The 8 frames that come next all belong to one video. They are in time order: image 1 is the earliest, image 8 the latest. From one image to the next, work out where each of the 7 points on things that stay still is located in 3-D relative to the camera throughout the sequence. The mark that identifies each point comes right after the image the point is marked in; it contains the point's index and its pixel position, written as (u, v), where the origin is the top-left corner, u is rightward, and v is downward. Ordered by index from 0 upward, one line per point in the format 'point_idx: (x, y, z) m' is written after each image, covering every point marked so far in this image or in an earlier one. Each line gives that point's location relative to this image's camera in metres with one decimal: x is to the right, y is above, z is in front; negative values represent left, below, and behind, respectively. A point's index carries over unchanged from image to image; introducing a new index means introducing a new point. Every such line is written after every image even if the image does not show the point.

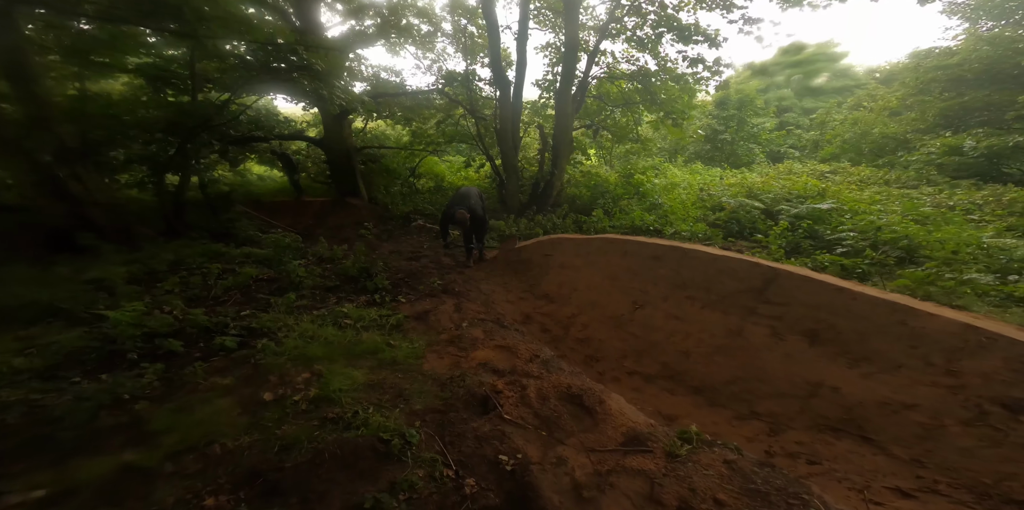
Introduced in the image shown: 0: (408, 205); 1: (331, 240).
0: (-2.0, +1.1, +9.1) m
1: (-3.1, +0.2, +7.7) m
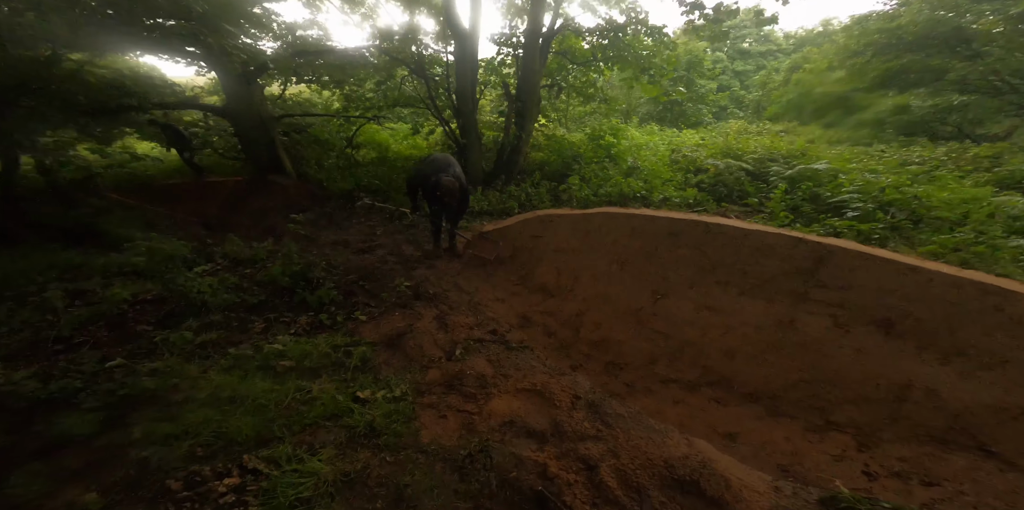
0: (-2.7, +1.3, +7.5) m
1: (-3.5, +0.3, +6.0) m
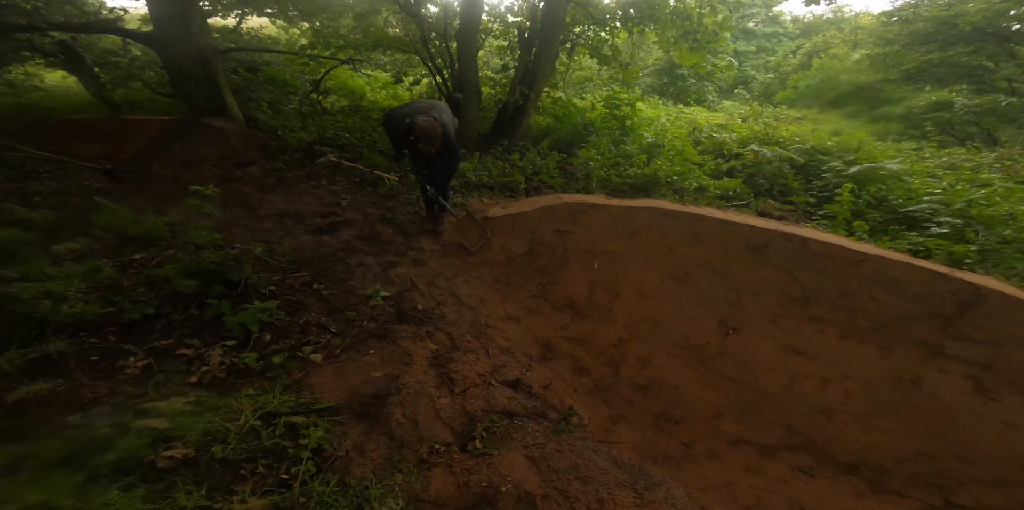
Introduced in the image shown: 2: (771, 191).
0: (-2.8, +1.7, +6.1) m
1: (-3.5, +0.6, +4.5) m
2: (+2.9, +0.6, +4.7) m
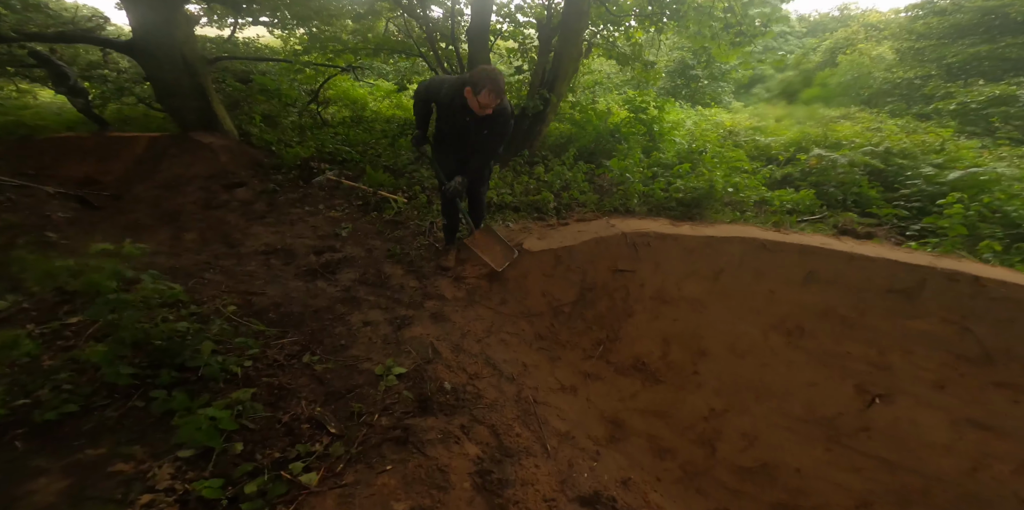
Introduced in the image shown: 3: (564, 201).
0: (-2.5, +1.3, +5.5) m
1: (-3.3, +0.3, +3.9) m
2: (+3.1, +0.5, +4.1) m
3: (+0.5, +0.5, +4.3) m
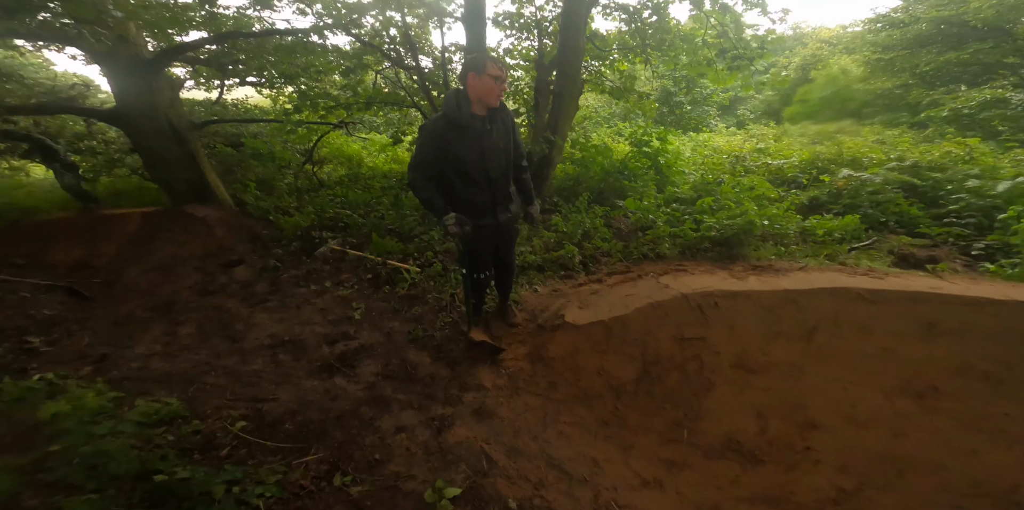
0: (-2.4, +0.5, +5.2) m
1: (-3.0, -0.5, +3.6) m
2: (+3.3, +0.3, +3.9) m
3: (+0.7, 0.0, +4.1) m
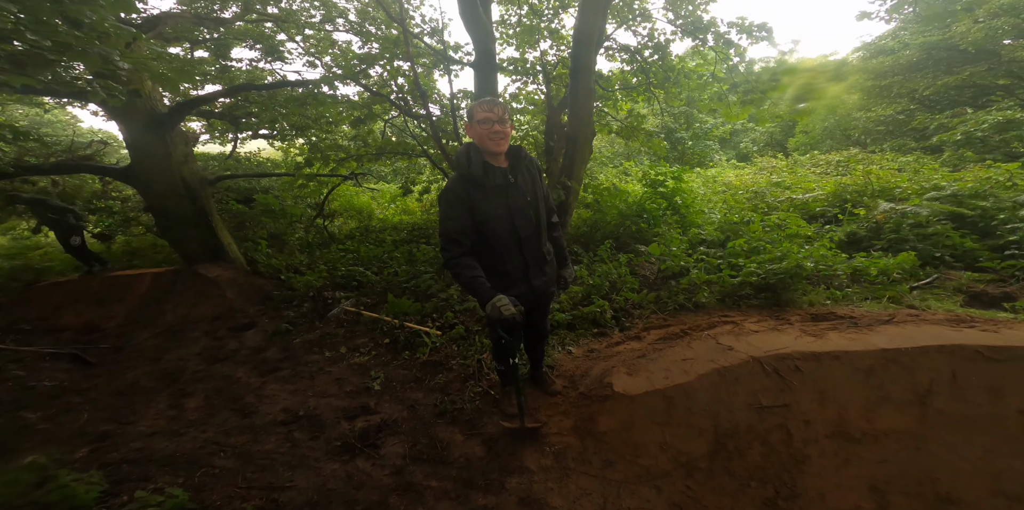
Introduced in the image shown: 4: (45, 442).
0: (-2.2, -0.1, +5.0) m
1: (-2.8, -1.0, +3.3) m
2: (+3.5, 0.0, +3.6) m
3: (+0.9, -0.4, +3.8) m
4: (-2.8, -1.2, +2.7) m
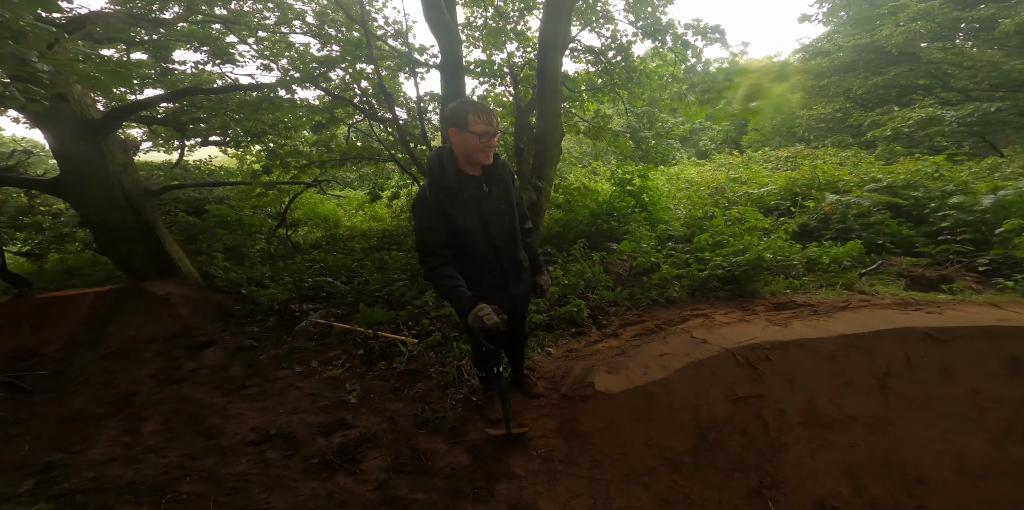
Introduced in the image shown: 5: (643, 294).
0: (-2.5, -0.3, +4.8) m
1: (-2.9, -1.2, +3.0) m
2: (+3.3, +0.1, +3.9) m
3: (+0.7, -0.4, +3.9) m
4: (-2.9, -1.3, +2.4) m
5: (+1.1, -0.3, +3.8) m
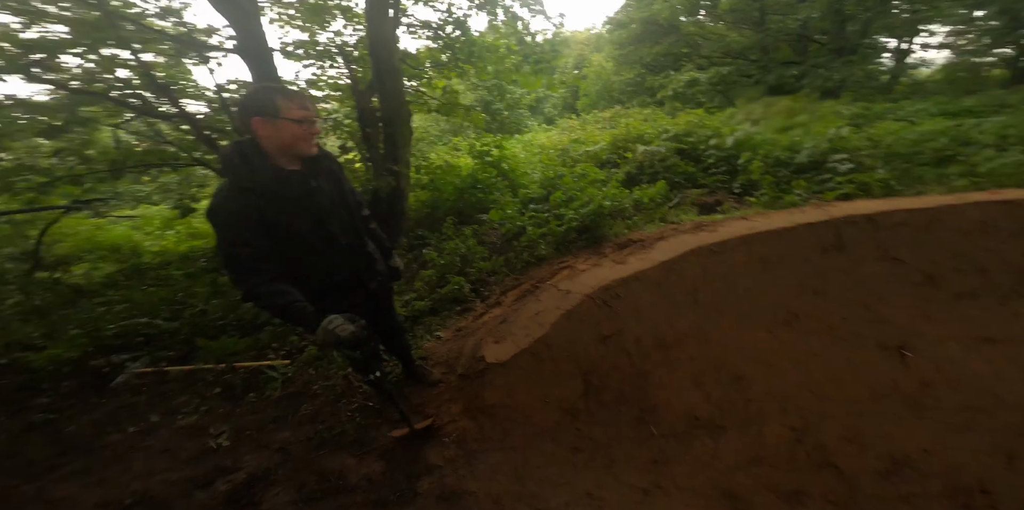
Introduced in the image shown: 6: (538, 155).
0: (-3.7, -0.6, +3.8) m
1: (-3.3, -1.6, +2.1) m
2: (+2.0, +0.8, +4.7) m
3: (-0.3, -0.2, +3.9) m
4: (-3.1, -1.7, +1.5) m
5: (0.0, 0.0, +4.0) m
6: (+0.5, +1.5, +6.8) m
